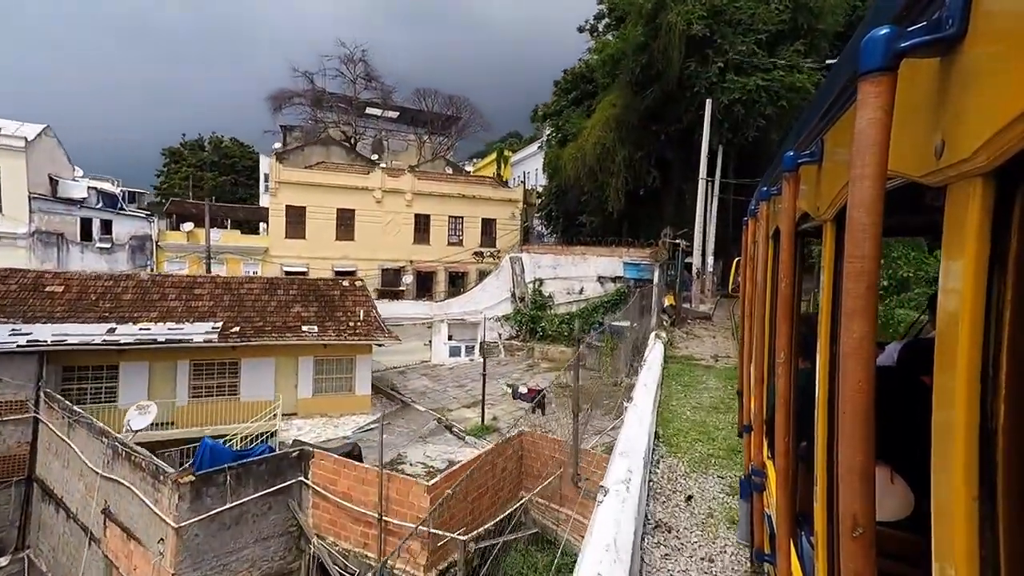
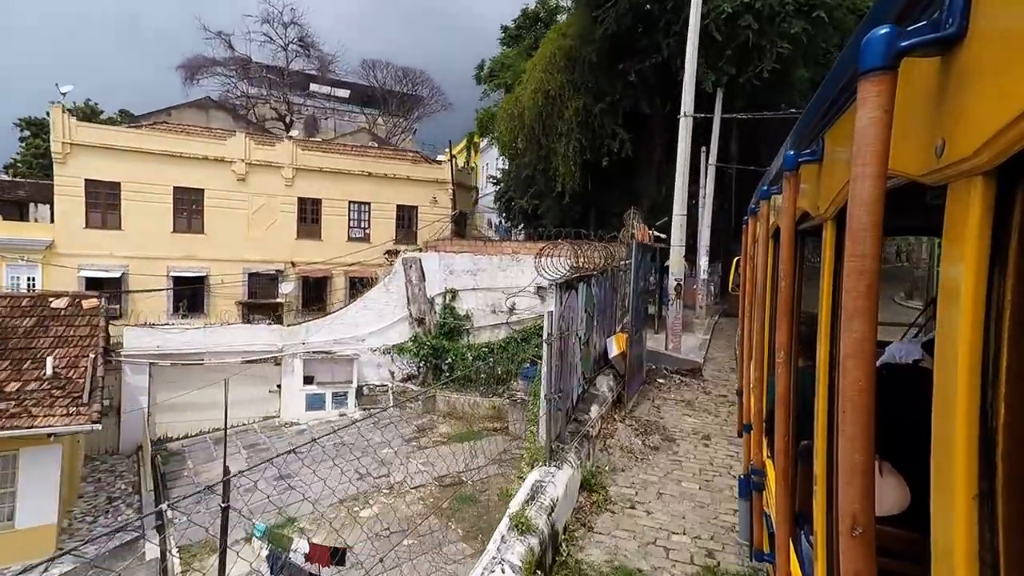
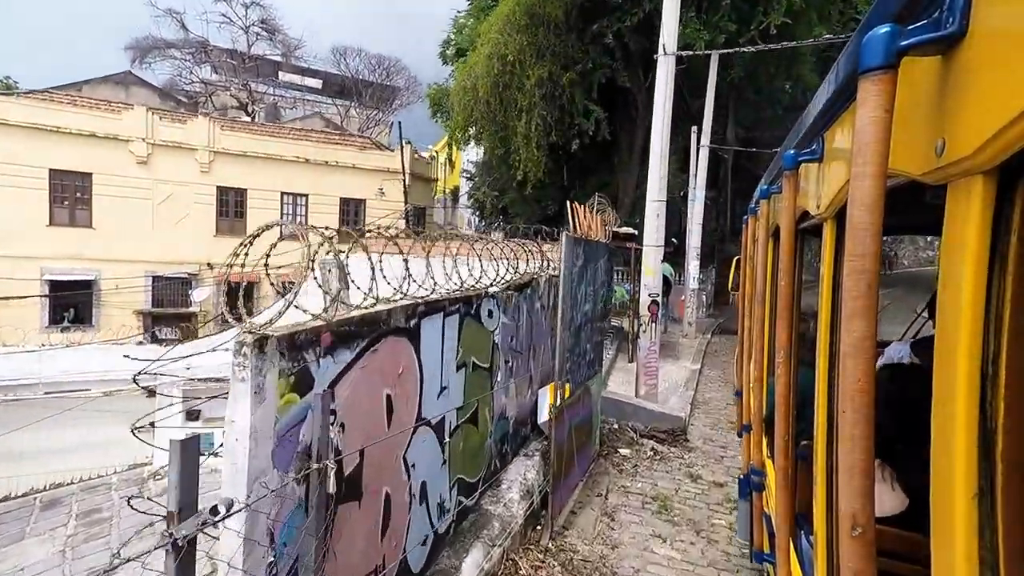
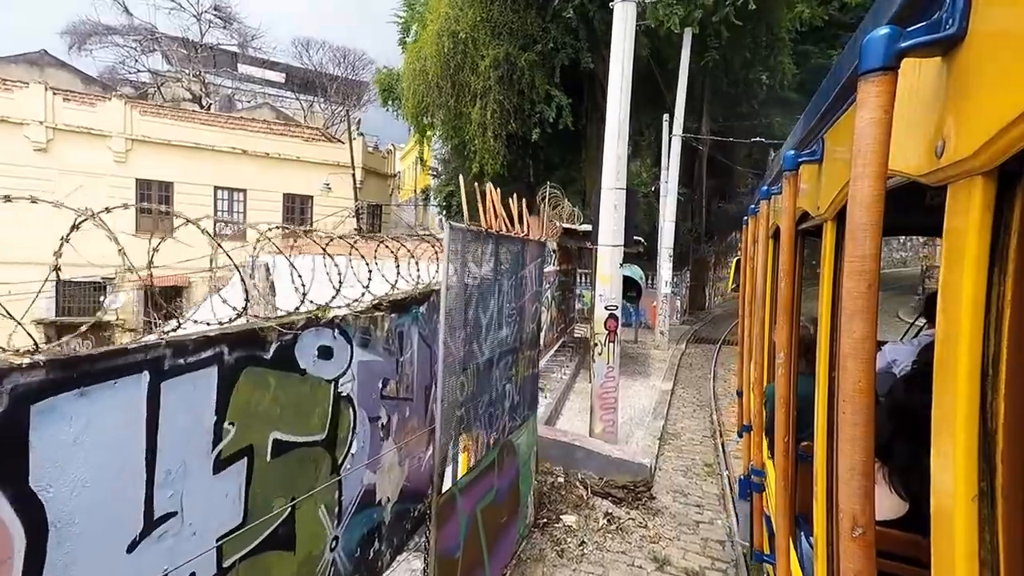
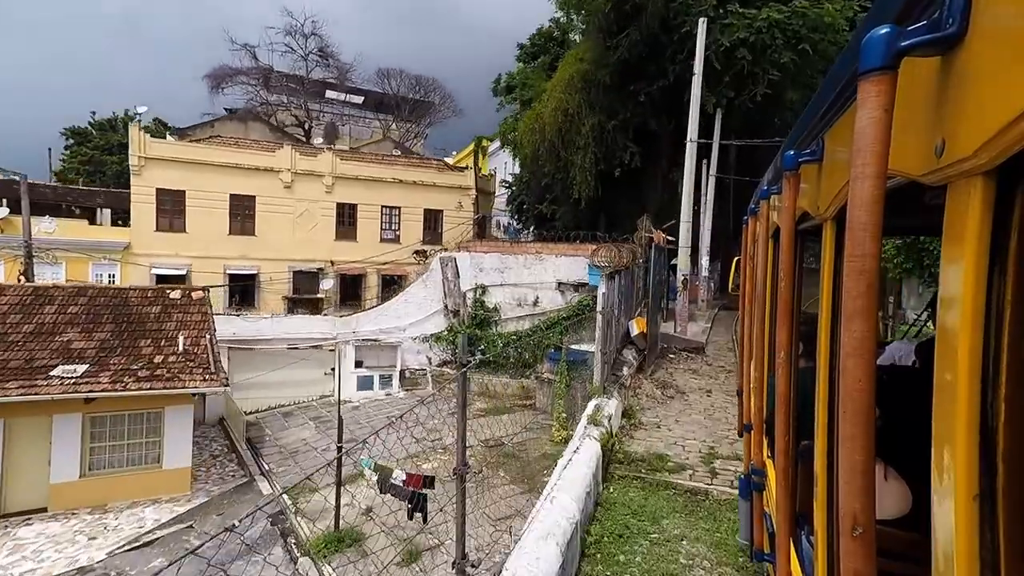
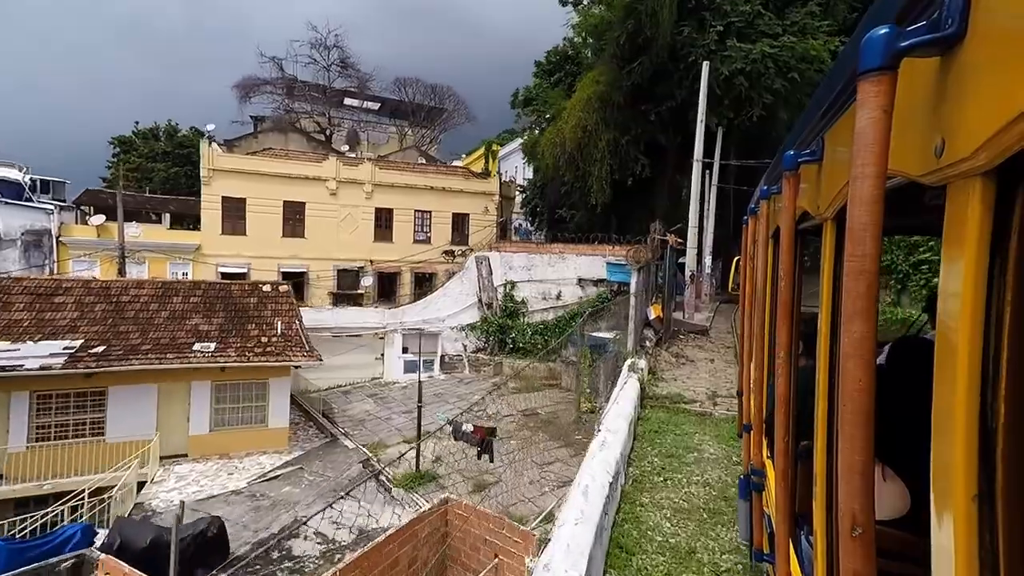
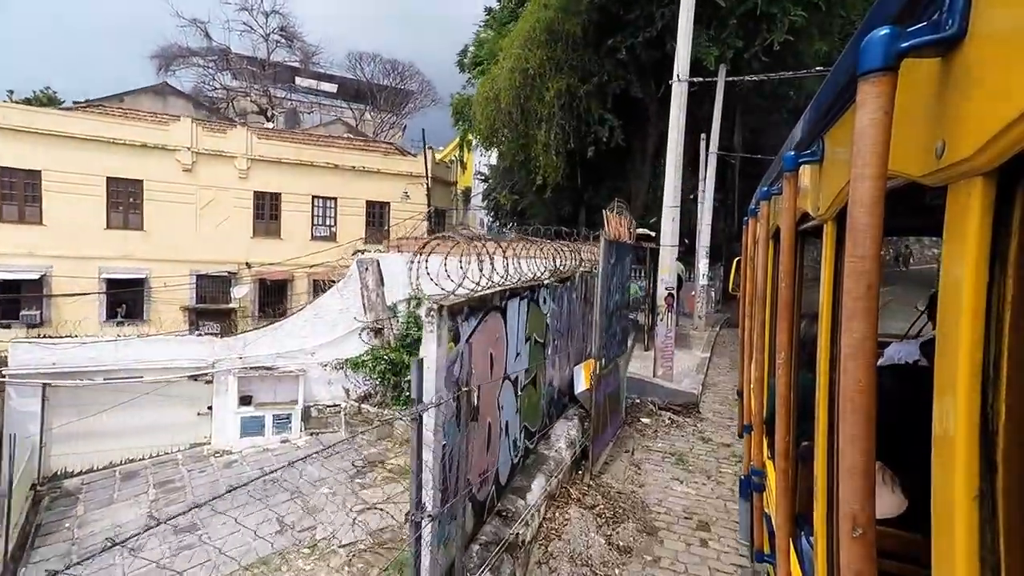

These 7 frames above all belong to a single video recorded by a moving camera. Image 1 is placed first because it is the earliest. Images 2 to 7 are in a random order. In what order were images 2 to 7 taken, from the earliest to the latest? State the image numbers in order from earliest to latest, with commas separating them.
6, 5, 2, 7, 3, 4
